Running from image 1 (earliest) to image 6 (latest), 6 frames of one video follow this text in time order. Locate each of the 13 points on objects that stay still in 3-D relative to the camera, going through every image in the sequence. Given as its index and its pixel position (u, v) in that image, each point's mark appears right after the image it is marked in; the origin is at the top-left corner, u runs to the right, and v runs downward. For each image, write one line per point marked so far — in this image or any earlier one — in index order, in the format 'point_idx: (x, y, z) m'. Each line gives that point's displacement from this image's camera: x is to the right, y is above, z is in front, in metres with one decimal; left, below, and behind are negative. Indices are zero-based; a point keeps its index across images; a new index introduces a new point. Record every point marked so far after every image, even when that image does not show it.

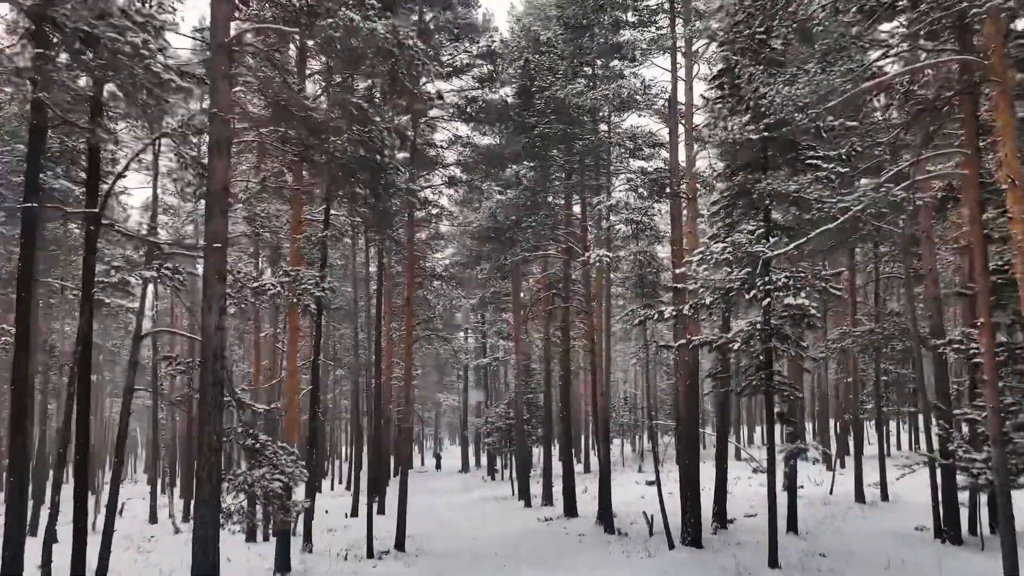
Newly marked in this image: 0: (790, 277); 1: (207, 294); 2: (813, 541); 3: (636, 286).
0: (+4.5, +0.2, +10.5) m
1: (-3.9, -0.1, +8.4) m
2: (+6.5, -5.5, +14.2) m
3: (+3.5, 0.0, +18.6) m
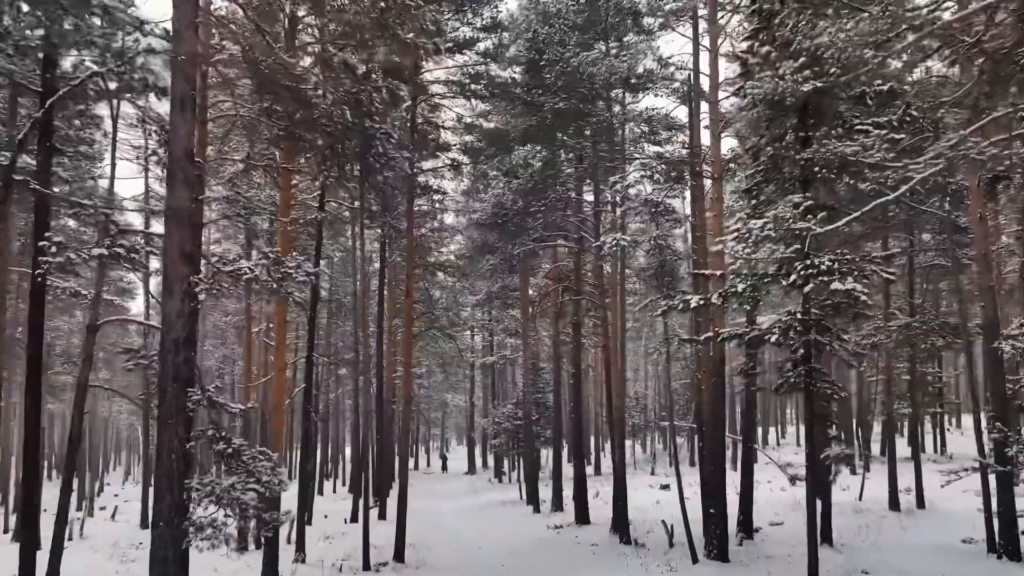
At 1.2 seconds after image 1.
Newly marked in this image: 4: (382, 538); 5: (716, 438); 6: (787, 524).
0: (+4.6, +0.4, +9.3) m
1: (-3.8, +0.1, +7.3) m
2: (+6.7, -5.3, +12.9) m
3: (+3.7, +0.2, +17.4) m
4: (-3.8, -7.2, +18.9) m
5: (+4.0, -2.9, +12.8) m
6: (+6.8, -5.8, +16.2) m
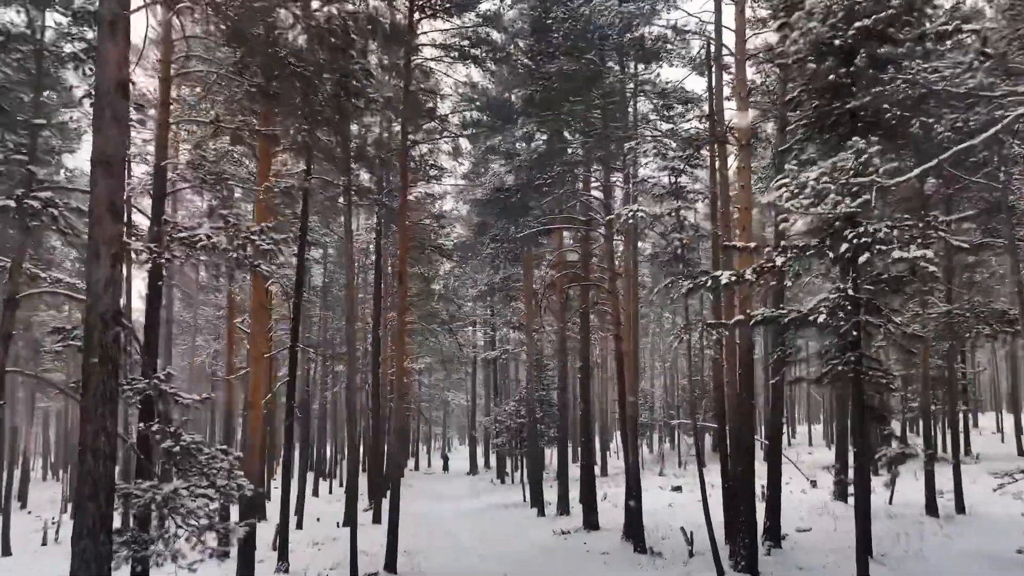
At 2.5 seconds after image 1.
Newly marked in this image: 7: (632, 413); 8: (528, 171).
0: (+4.6, +0.8, +7.9) m
1: (-3.8, +0.5, +6.0) m
2: (+6.7, -4.9, +11.6) m
3: (+3.7, +0.6, +16.0) m
4: (-3.7, -6.8, +17.6) m
5: (+4.0, -2.6, +11.5) m
6: (+6.9, -5.5, +14.9) m
7: (+2.8, -2.9, +15.0) m
8: (+0.5, +3.1, +17.3) m
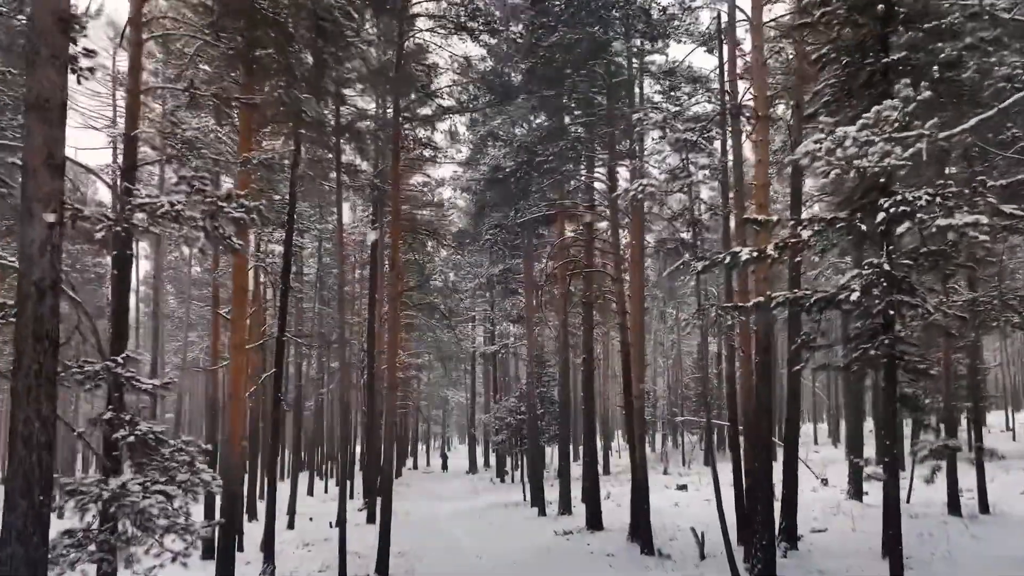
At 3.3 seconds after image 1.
0: (+4.6, +1.0, +7.1) m
1: (-3.8, +0.8, +5.2) m
2: (+6.7, -4.6, +10.8) m
3: (+3.7, +0.9, +15.3) m
4: (-3.7, -6.6, +16.8) m
5: (+4.0, -2.3, +10.7) m
6: (+6.8, -5.2, +14.1) m
7: (+2.8, -2.6, +14.2) m
8: (+0.5, +3.3, +16.5) m
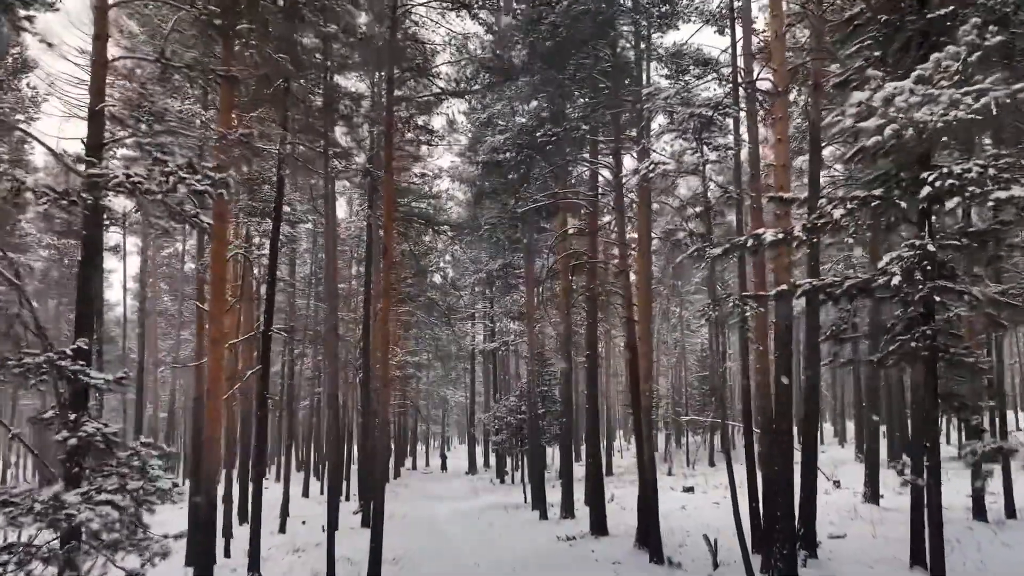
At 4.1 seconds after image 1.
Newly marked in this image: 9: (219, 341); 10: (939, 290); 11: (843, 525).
0: (+4.6, +1.2, +6.4) m
1: (-3.8, +0.9, +4.4) m
2: (+6.7, -4.5, +10.0) m
3: (+3.7, +1.0, +14.5) m
4: (-3.7, -6.4, +16.0) m
5: (+4.0, -2.1, +9.9) m
6: (+6.8, -5.0, +13.3) m
7: (+2.8, -2.4, +13.5) m
8: (+0.5, +3.5, +15.7) m
9: (-4.6, -0.8, +10.3) m
10: (+4.6, 0.0, +7.0) m
11: (+7.3, -5.2, +14.5) m
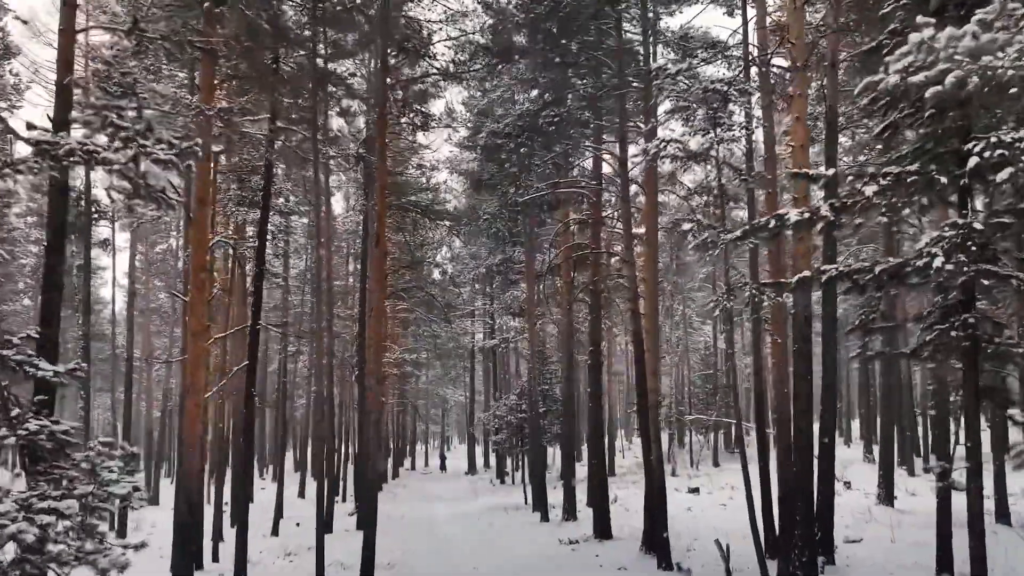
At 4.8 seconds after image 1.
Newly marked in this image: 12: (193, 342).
0: (+4.6, +1.4, +5.7) m
1: (-3.8, +1.1, +3.8) m
2: (+6.7, -4.3, +9.4) m
3: (+3.7, +1.2, +13.8) m
4: (-3.7, -6.2, +15.4) m
5: (+4.0, -2.0, +9.3) m
6: (+6.9, -4.9, +12.7) m
7: (+2.8, -2.3, +12.8) m
8: (+0.5, +3.7, +15.1) m
9: (-4.6, -0.7, +9.7) m
10: (+4.6, +0.1, +6.4) m
11: (+7.3, -5.0, +13.8) m
12: (-4.6, -0.8, +9.7) m
